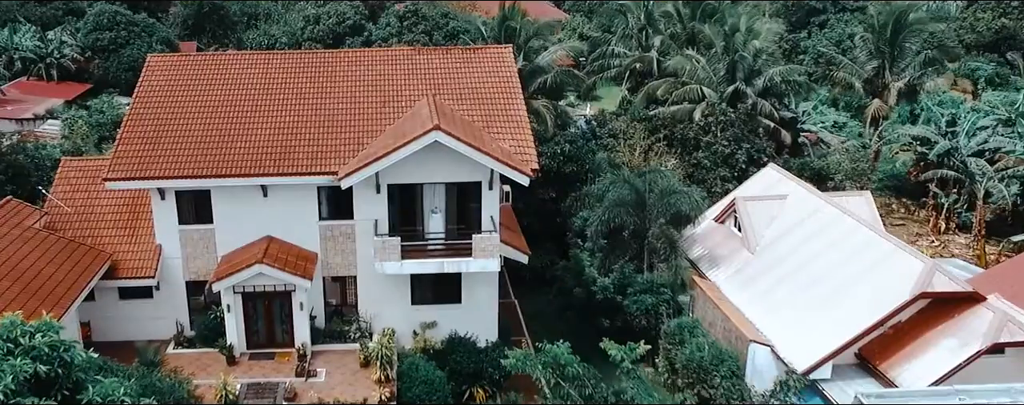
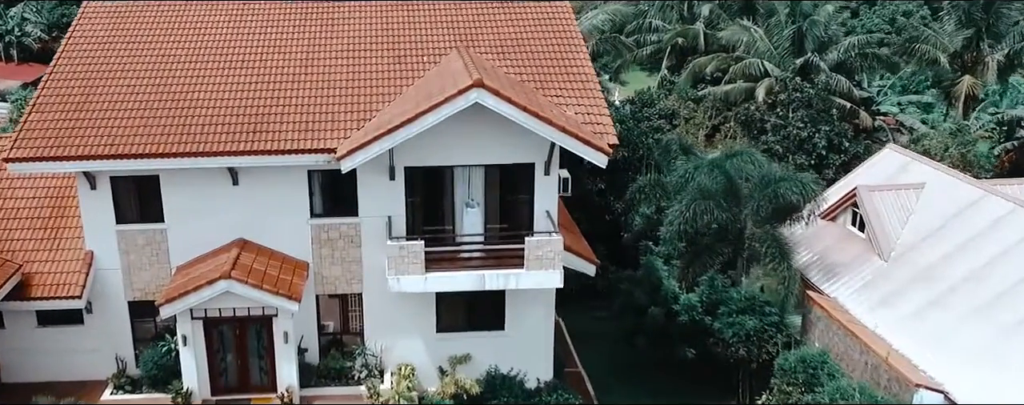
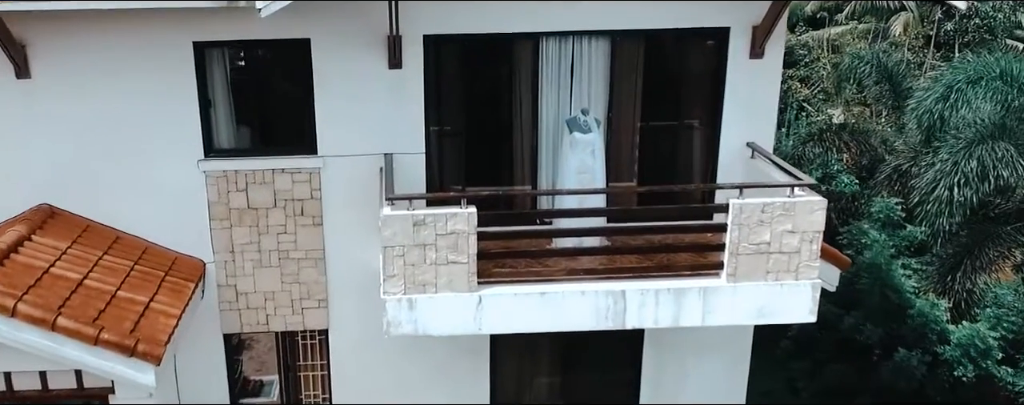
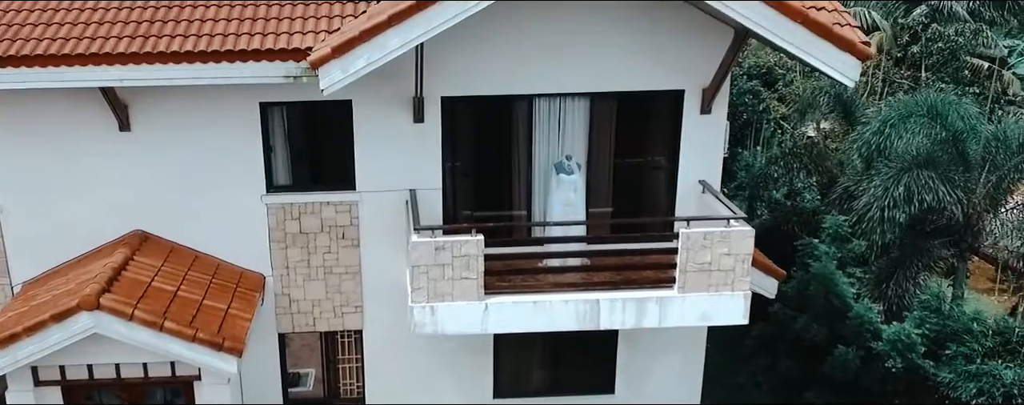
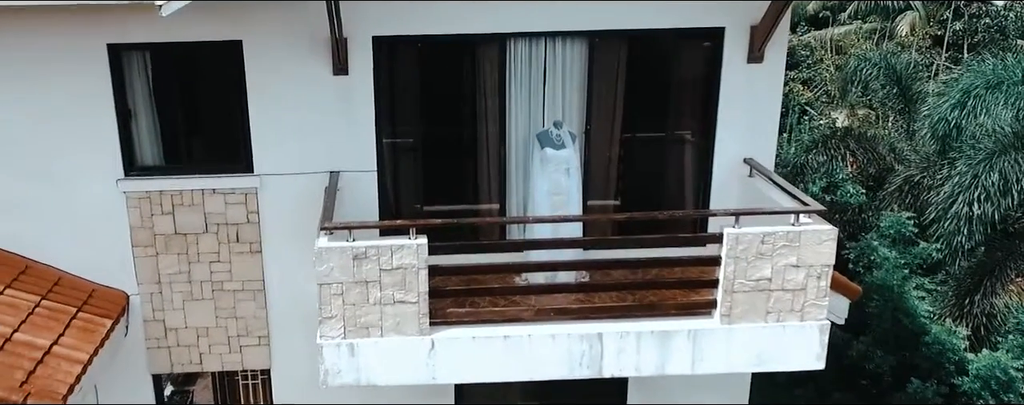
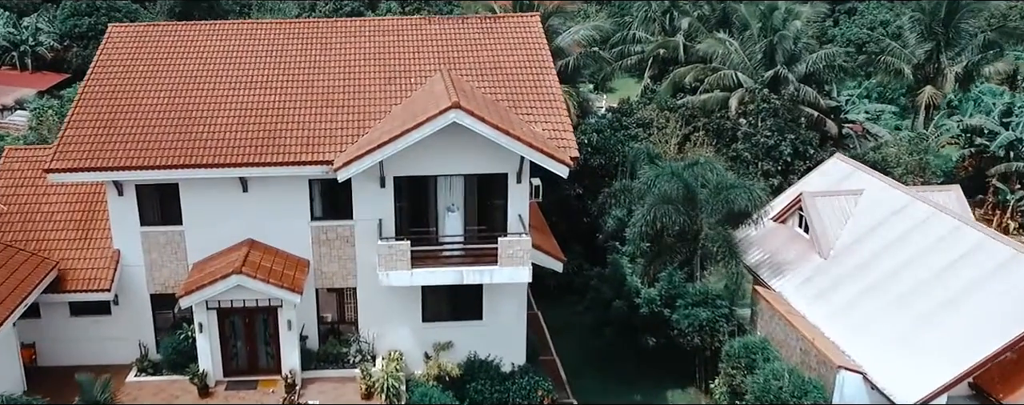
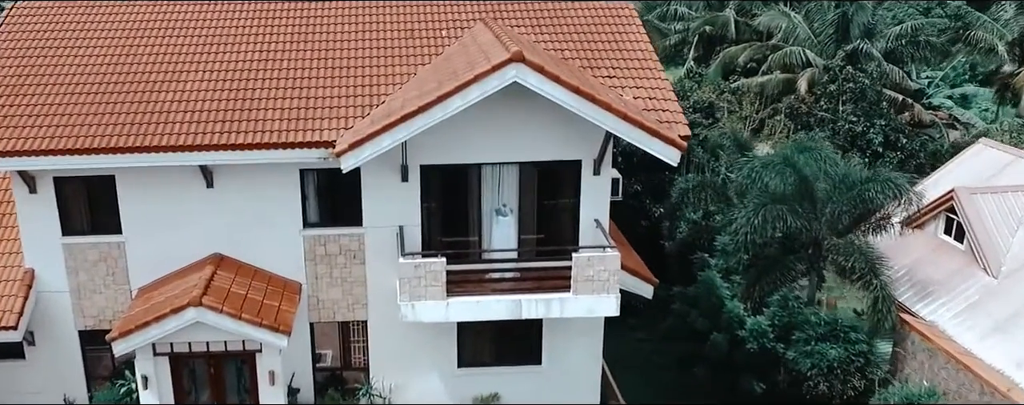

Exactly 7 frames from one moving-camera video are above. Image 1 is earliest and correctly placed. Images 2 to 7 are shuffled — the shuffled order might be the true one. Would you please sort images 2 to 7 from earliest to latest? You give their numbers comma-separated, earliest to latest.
6, 2, 7, 4, 3, 5
